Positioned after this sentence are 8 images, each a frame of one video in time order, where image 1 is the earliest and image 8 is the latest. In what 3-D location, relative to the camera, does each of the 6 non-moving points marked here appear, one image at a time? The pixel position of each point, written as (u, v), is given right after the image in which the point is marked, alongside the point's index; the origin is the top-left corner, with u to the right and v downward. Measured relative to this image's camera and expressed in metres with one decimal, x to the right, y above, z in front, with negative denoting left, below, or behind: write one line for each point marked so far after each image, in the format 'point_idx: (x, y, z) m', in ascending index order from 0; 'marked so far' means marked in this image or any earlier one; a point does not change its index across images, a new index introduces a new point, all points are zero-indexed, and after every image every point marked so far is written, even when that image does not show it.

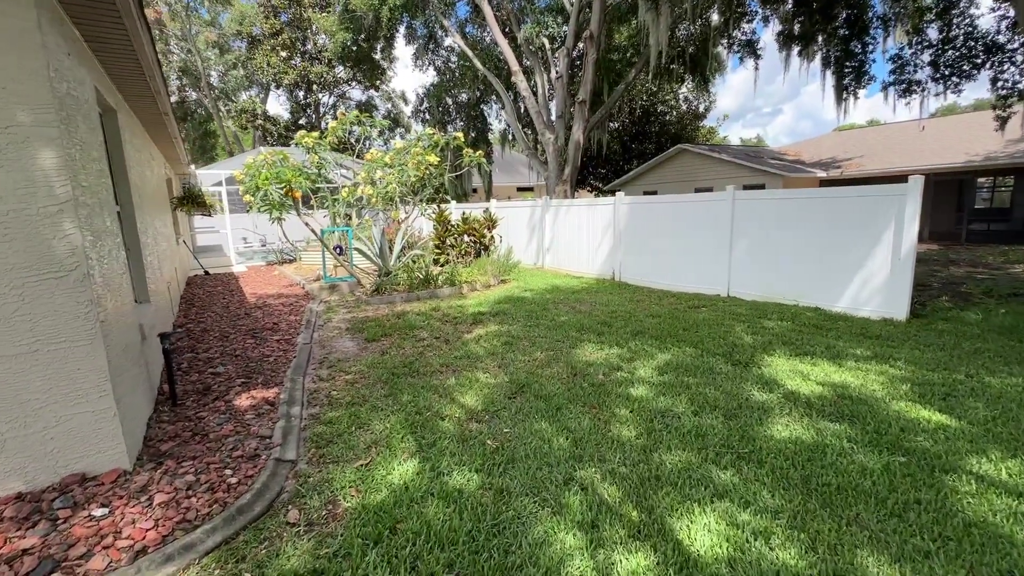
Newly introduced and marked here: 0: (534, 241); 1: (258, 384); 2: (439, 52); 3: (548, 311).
0: (+0.5, +1.0, +10.7) m
1: (-1.8, -0.7, +3.3) m
2: (-2.6, +8.7, +17.6) m
3: (+0.5, -0.3, +6.0) m
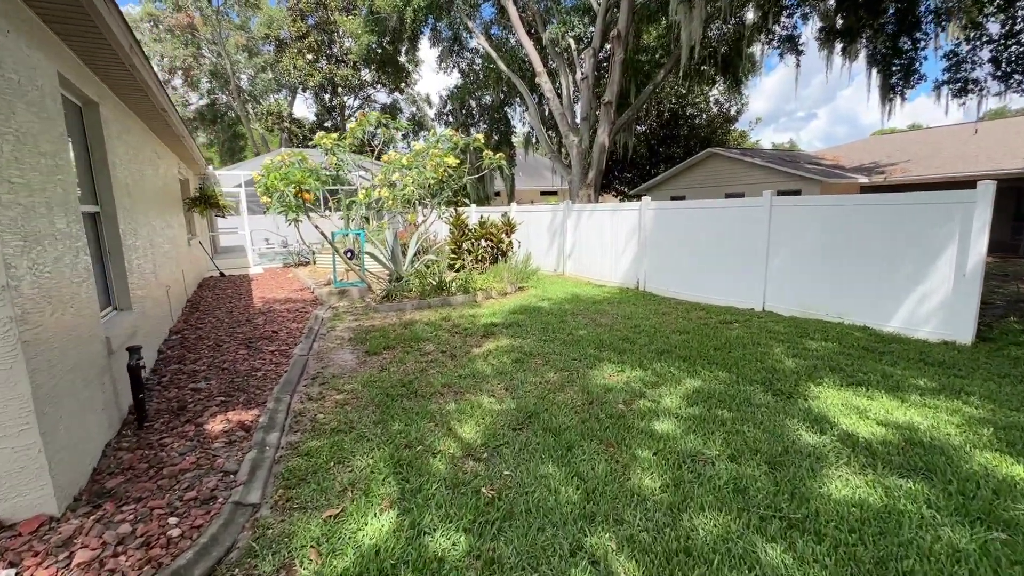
0: (+0.9, +0.9, +10.2) m
1: (-1.7, -0.7, +3.0) m
2: (-1.7, +8.6, +17.4) m
3: (+0.6, -0.4, +5.6) m
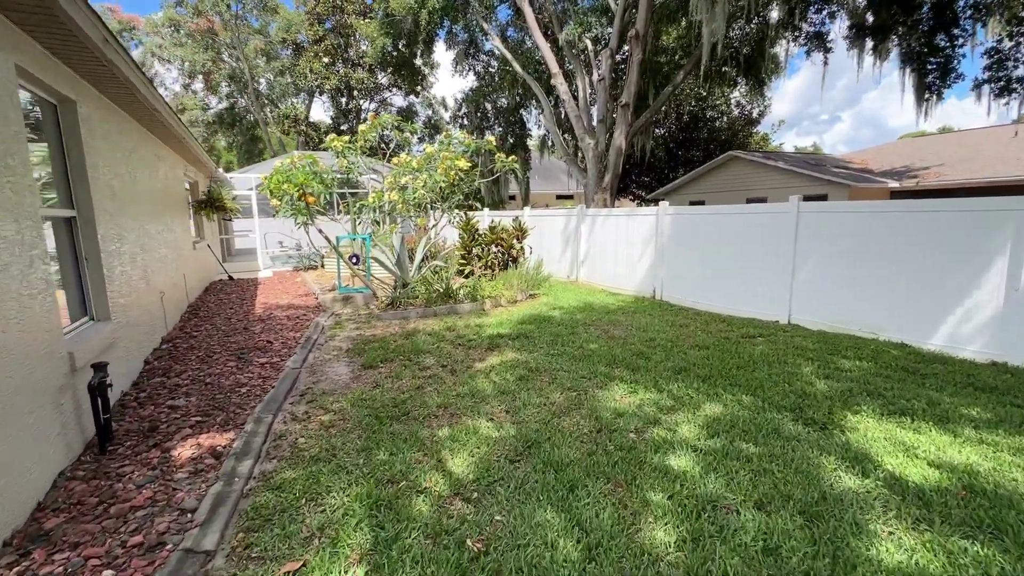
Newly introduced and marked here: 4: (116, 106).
0: (+1.2, +0.7, +9.9) m
1: (-1.8, -0.8, +2.8) m
2: (-1.2, +8.4, +17.3) m
3: (+0.7, -0.5, +5.3) m
4: (-3.3, +1.5, +3.9) m
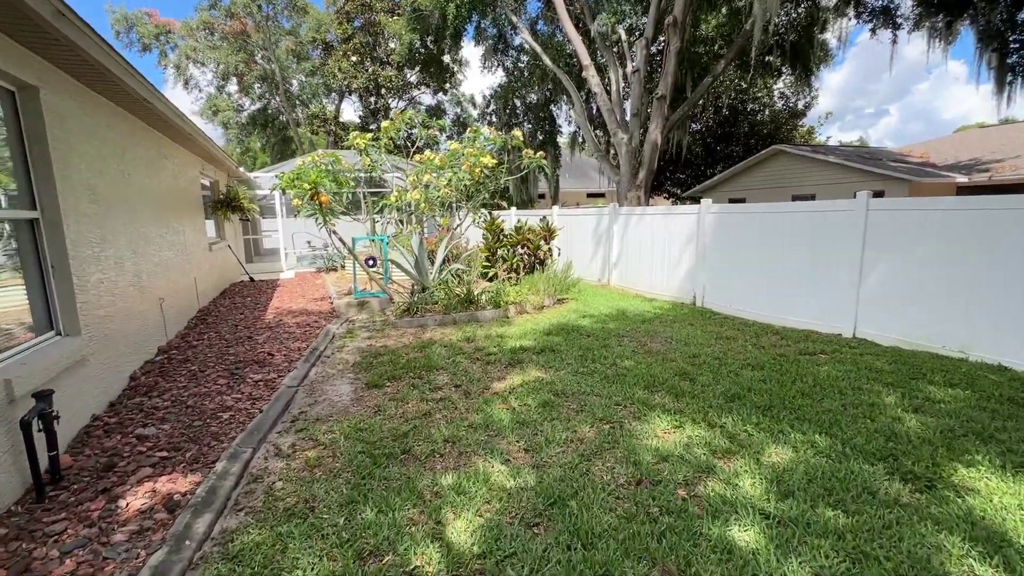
0: (+1.7, +0.7, +9.3) m
1: (-1.7, -0.9, +2.4) m
2: (-0.1, +8.3, +16.8) m
3: (+1.0, -0.6, +4.7) m
4: (-3.1, +1.4, +3.6) m
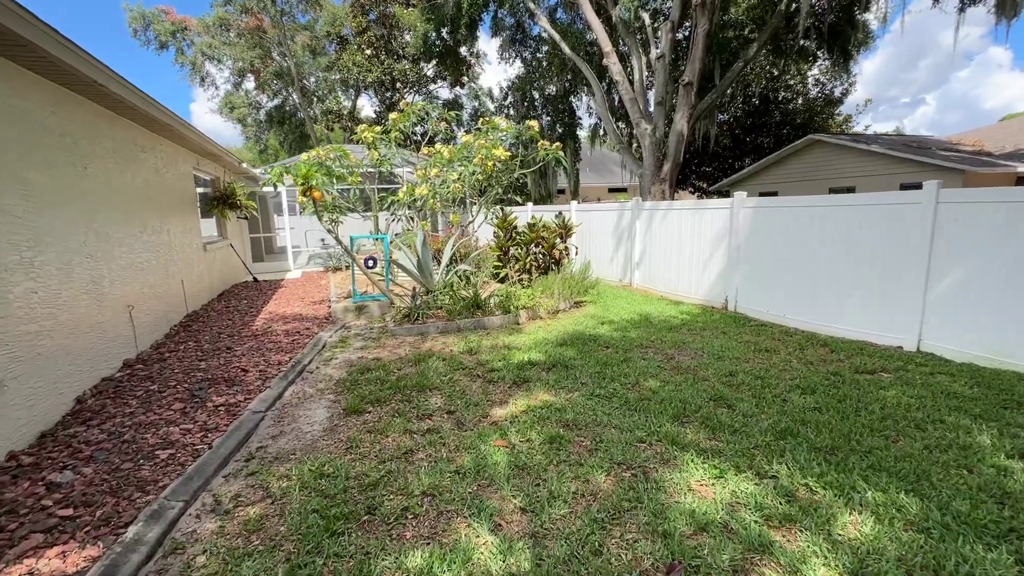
0: (+2.0, +0.6, +8.7) m
1: (-1.7, -0.9, +1.9) m
2: (+0.5, +8.4, +16.1) m
3: (+1.0, -0.7, +4.1) m
4: (-3.1, +1.4, +3.1) m
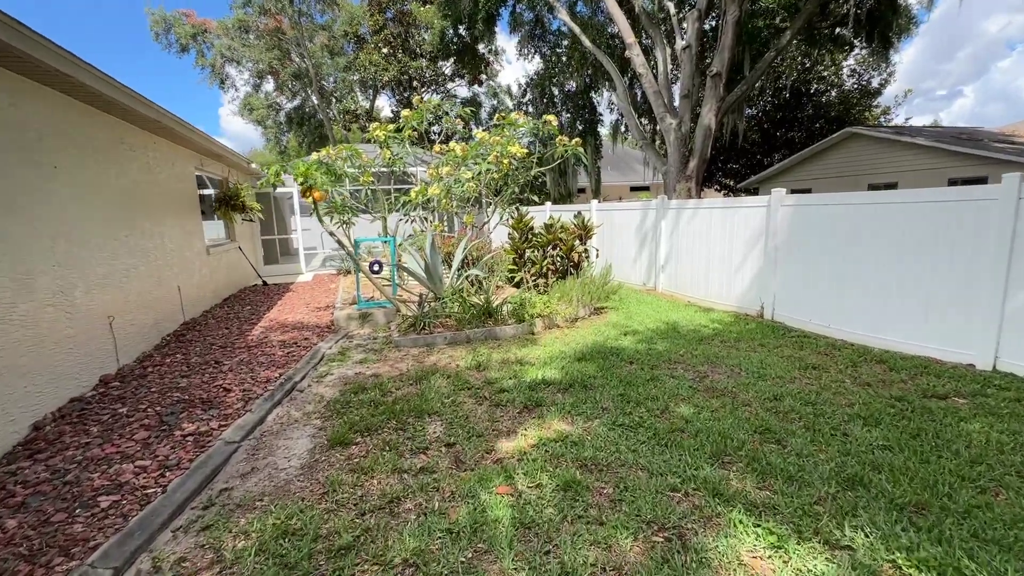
0: (+2.3, +0.6, +8.1) m
1: (-1.7, -1.0, +1.5) m
2: (+1.1, +8.3, +15.6) m
3: (+1.1, -0.7, +3.6) m
4: (-3.0, +1.3, +2.8) m
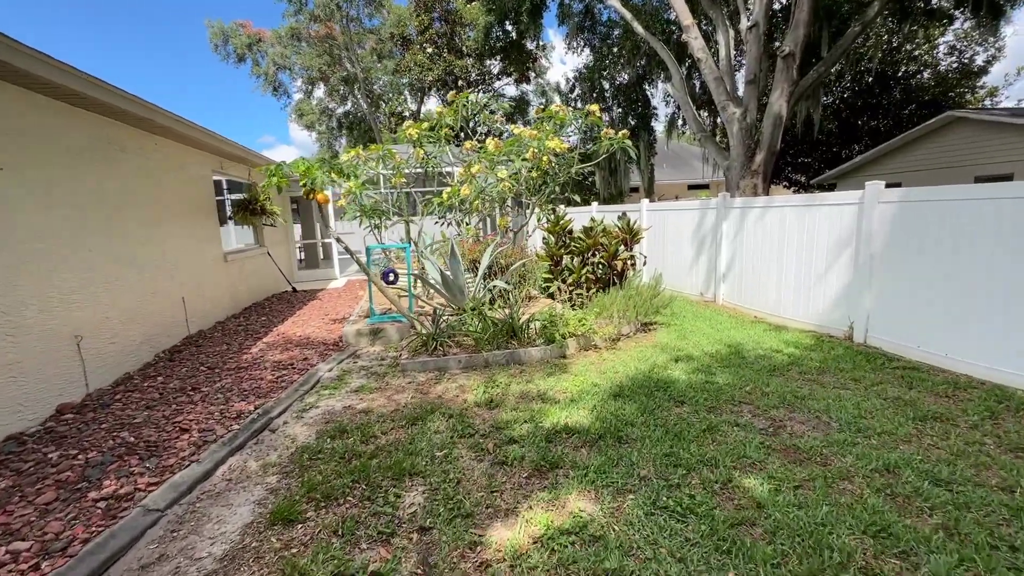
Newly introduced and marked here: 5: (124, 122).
0: (+2.9, +0.4, +7.1) m
1: (-1.8, -1.1, +1.0) m
2: (+2.6, +8.1, +14.7) m
3: (+1.2, -0.9, +2.7) m
4: (-3.0, +1.2, +2.4) m
5: (-3.4, +1.5, +4.3) m
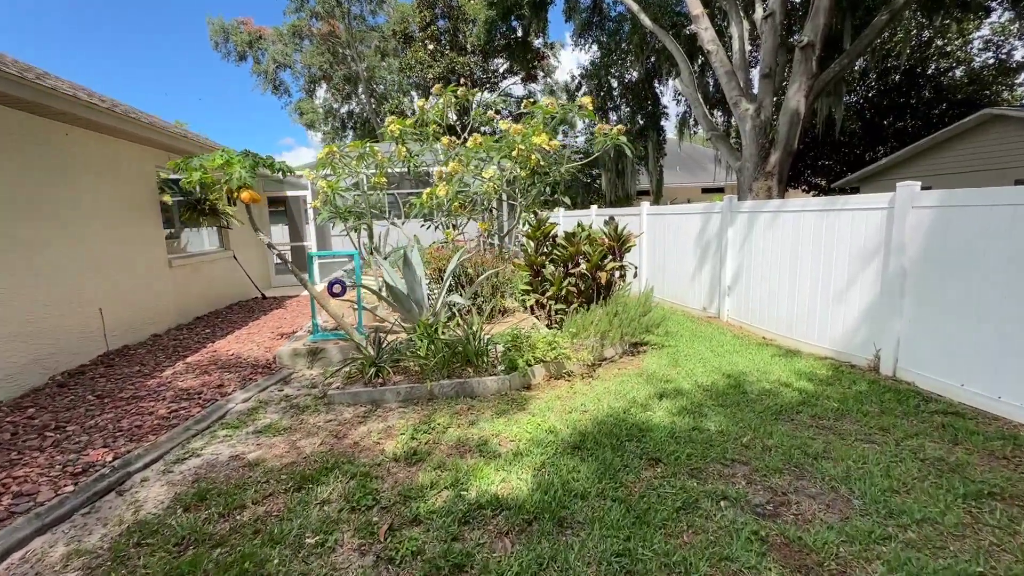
0: (+2.6, +0.2, +6.3) m
1: (-2.3, -1.2, +0.3) m
2: (+2.7, +7.9, +14.0) m
3: (+0.8, -1.0, +2.0) m
4: (-3.4, +1.1, +1.8) m
5: (-3.8, +1.4, +3.7) m
